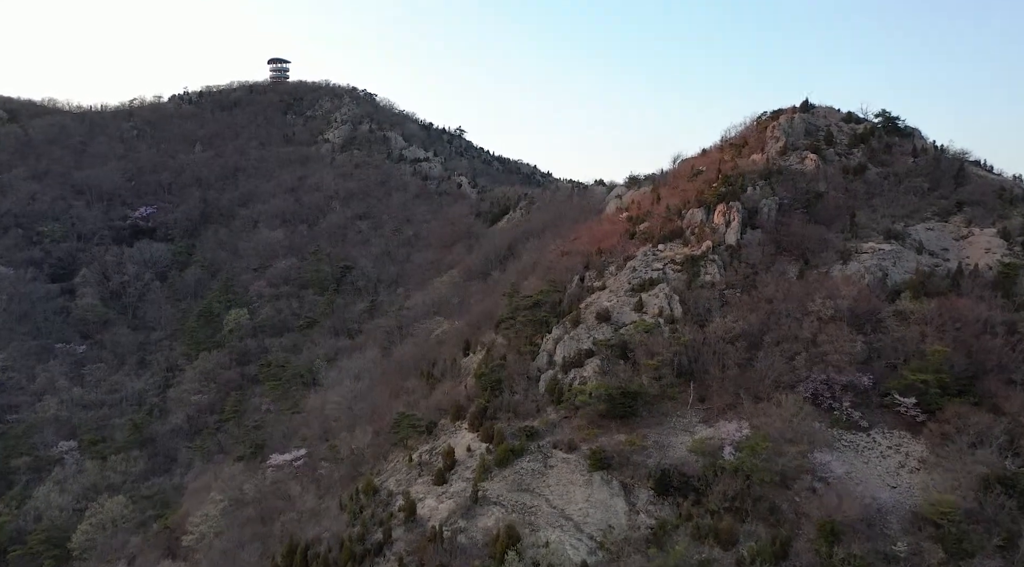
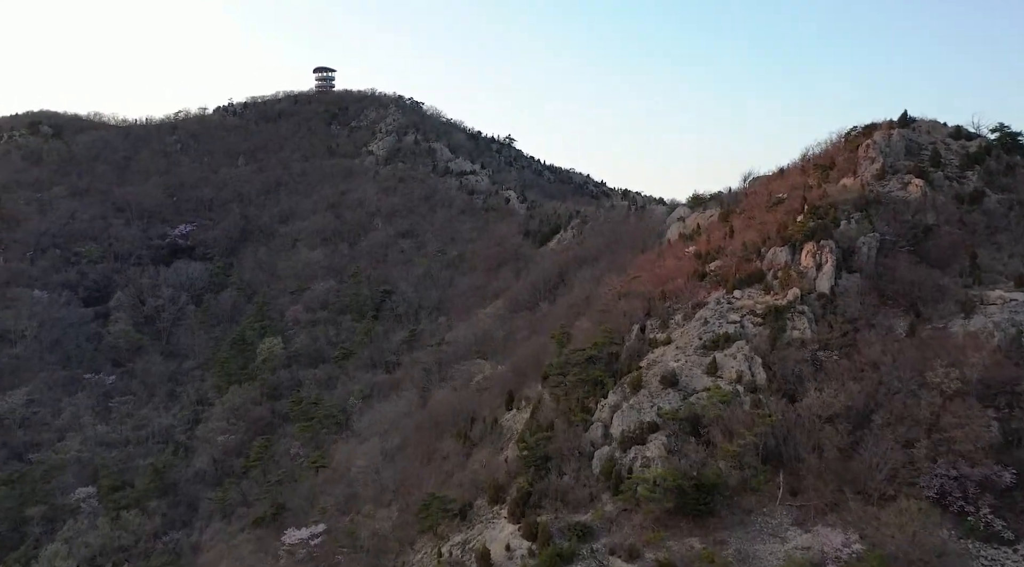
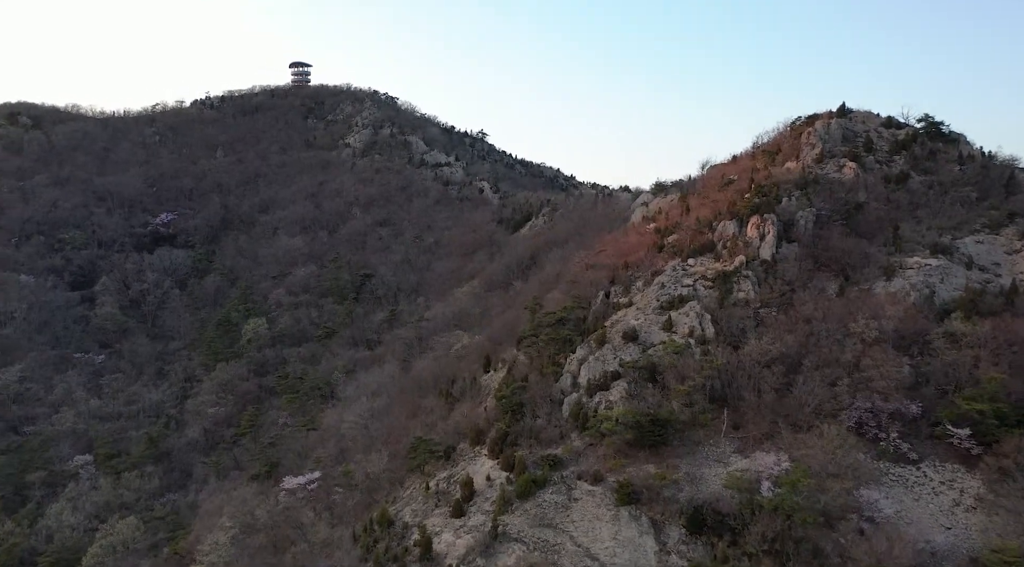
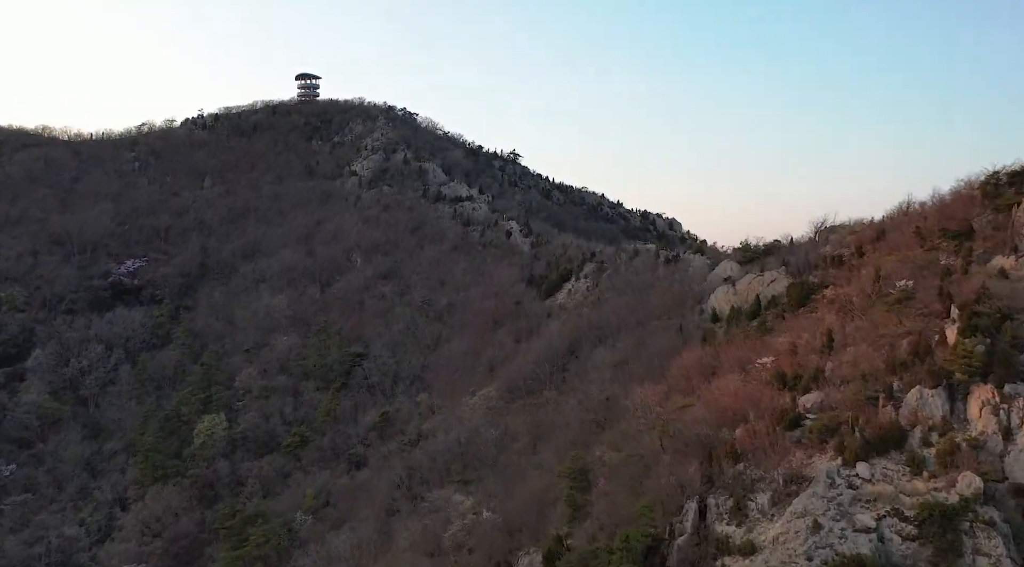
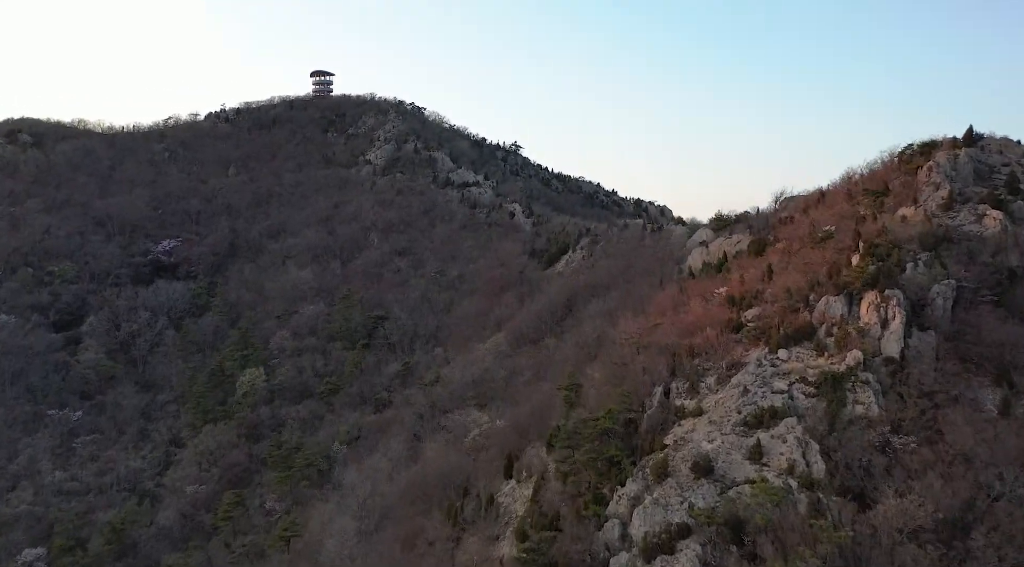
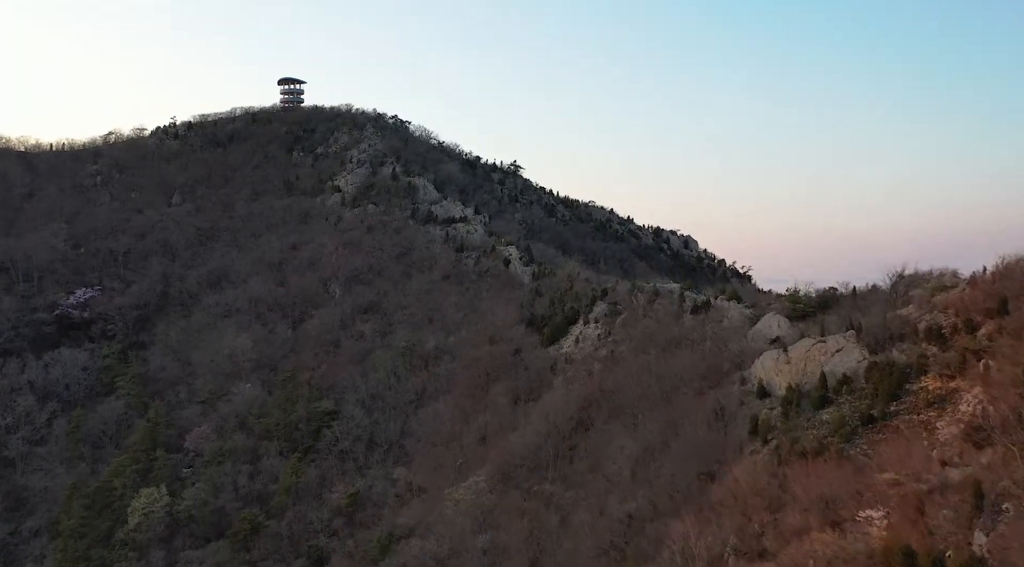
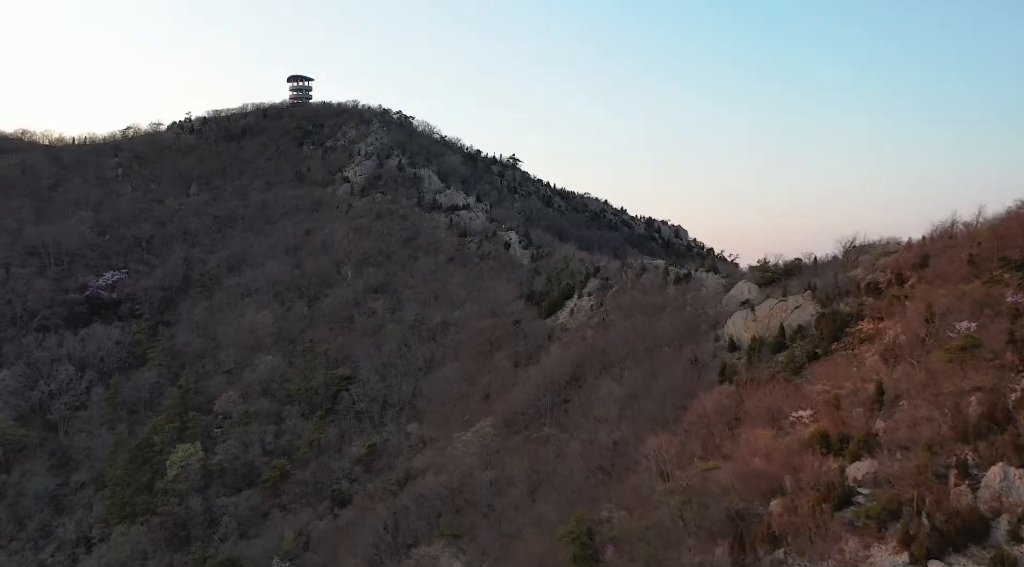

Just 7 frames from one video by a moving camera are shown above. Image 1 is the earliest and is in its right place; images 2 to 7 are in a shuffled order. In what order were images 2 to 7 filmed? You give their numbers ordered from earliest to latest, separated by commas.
3, 2, 5, 4, 7, 6
